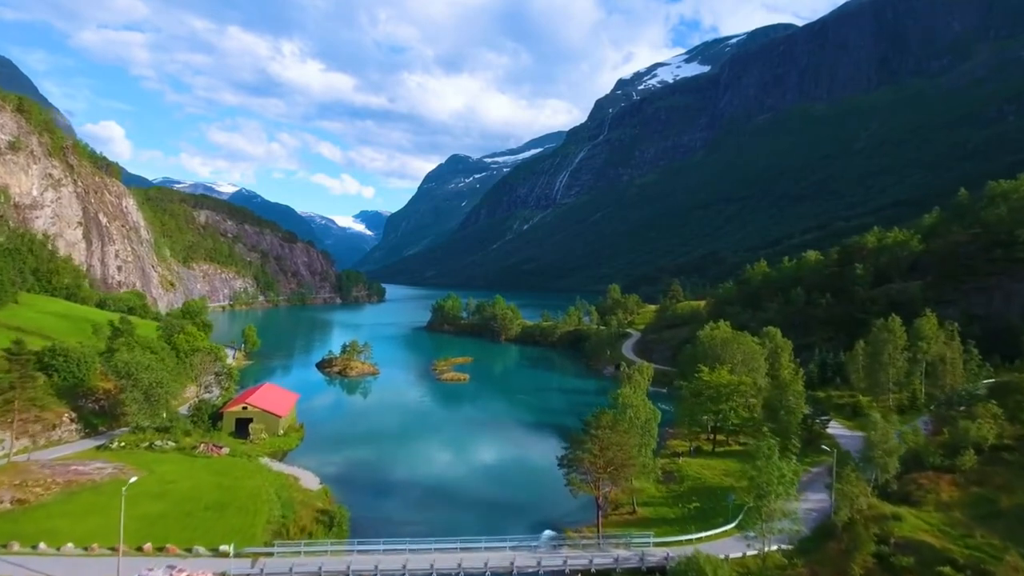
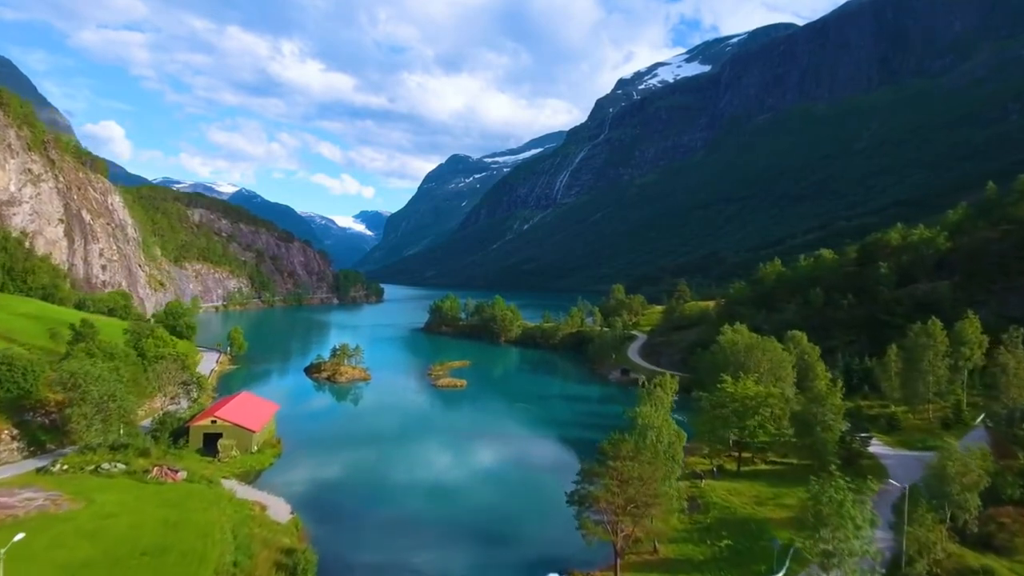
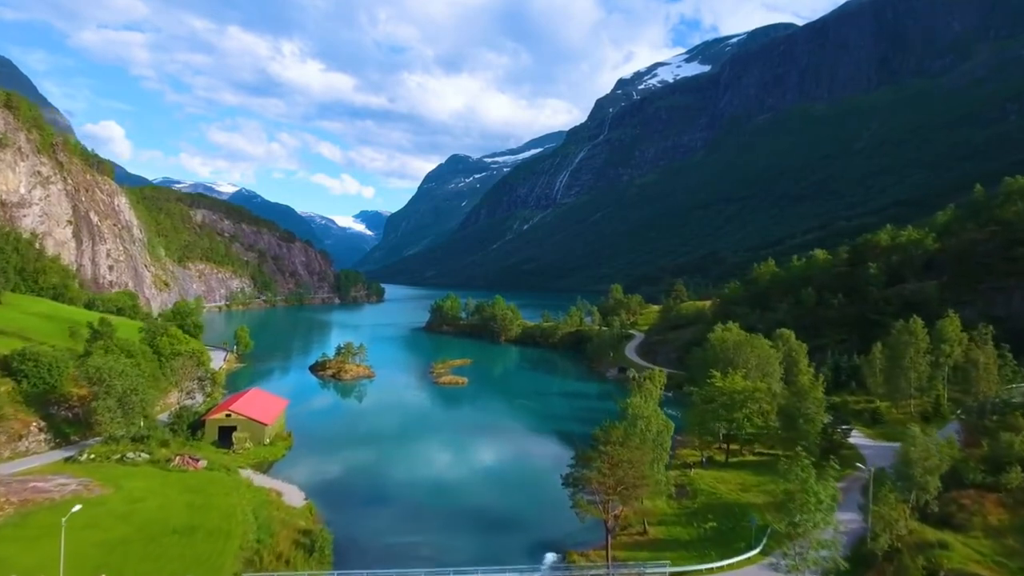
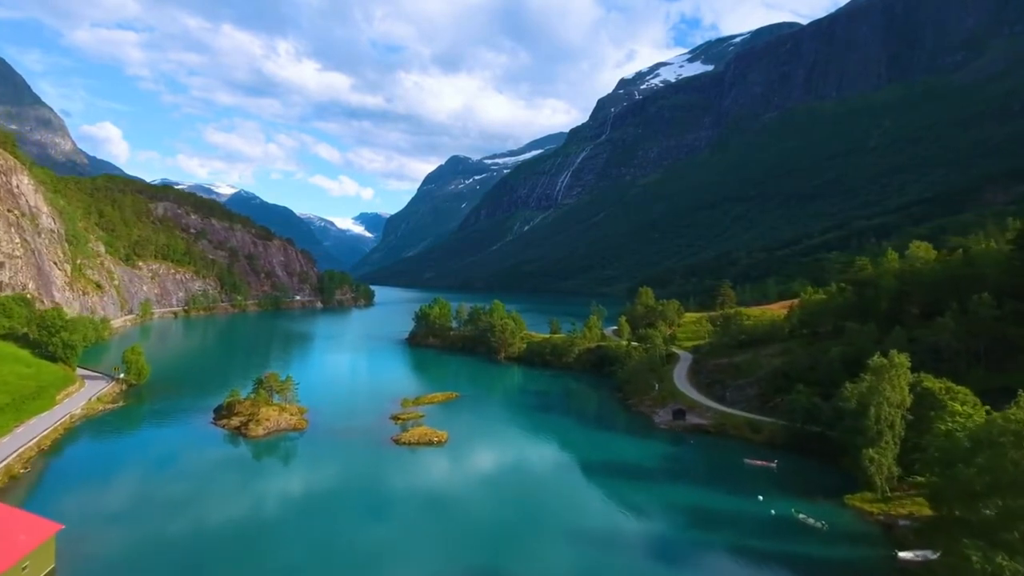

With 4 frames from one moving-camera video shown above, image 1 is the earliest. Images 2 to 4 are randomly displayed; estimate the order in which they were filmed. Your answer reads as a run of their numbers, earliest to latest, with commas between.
3, 2, 4
